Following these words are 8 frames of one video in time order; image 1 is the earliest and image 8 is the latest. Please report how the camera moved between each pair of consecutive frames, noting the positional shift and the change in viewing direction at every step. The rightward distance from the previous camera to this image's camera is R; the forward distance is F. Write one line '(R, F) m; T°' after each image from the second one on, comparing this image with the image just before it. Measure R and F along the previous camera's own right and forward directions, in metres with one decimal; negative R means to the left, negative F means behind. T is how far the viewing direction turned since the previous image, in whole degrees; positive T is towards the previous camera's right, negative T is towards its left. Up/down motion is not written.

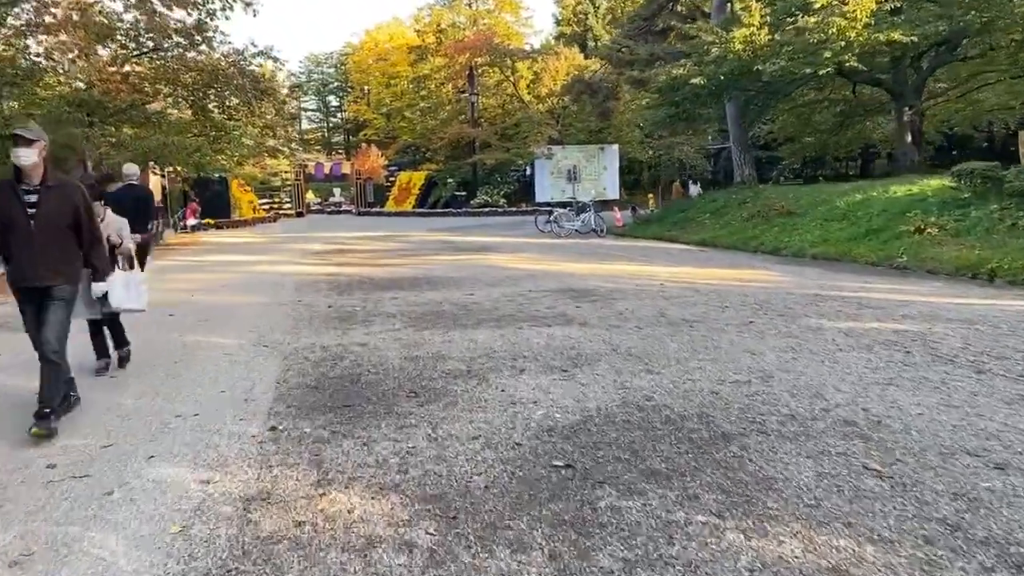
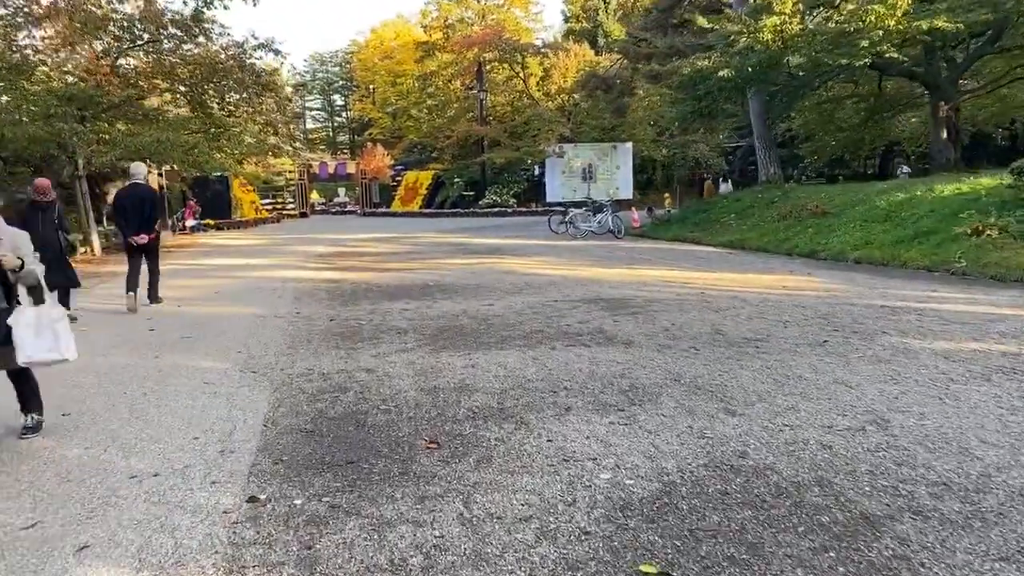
(-0.2, +1.0) m; 0°
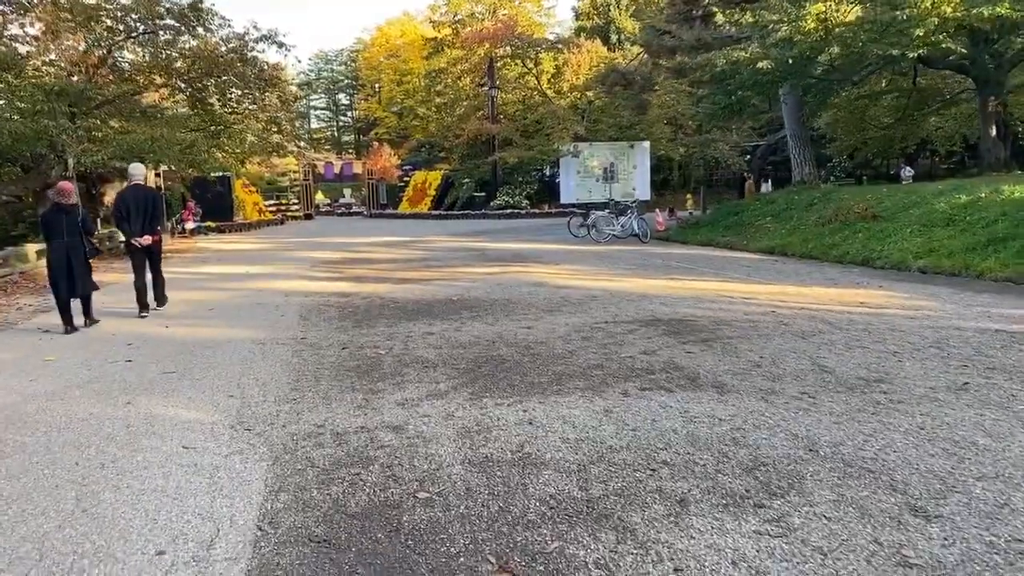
(-0.3, +1.2) m; 0°
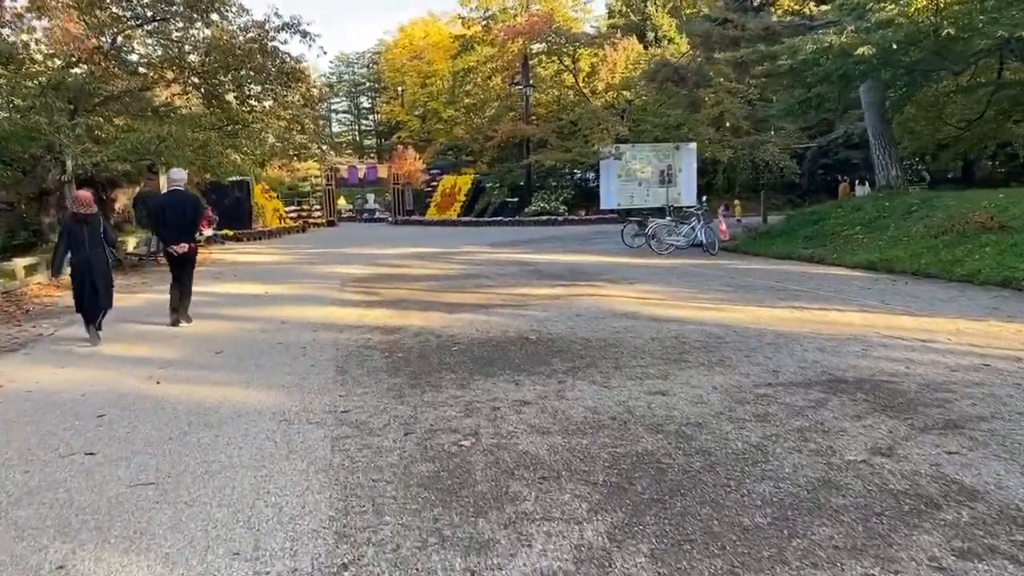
(-0.6, +2.0) m; -1°
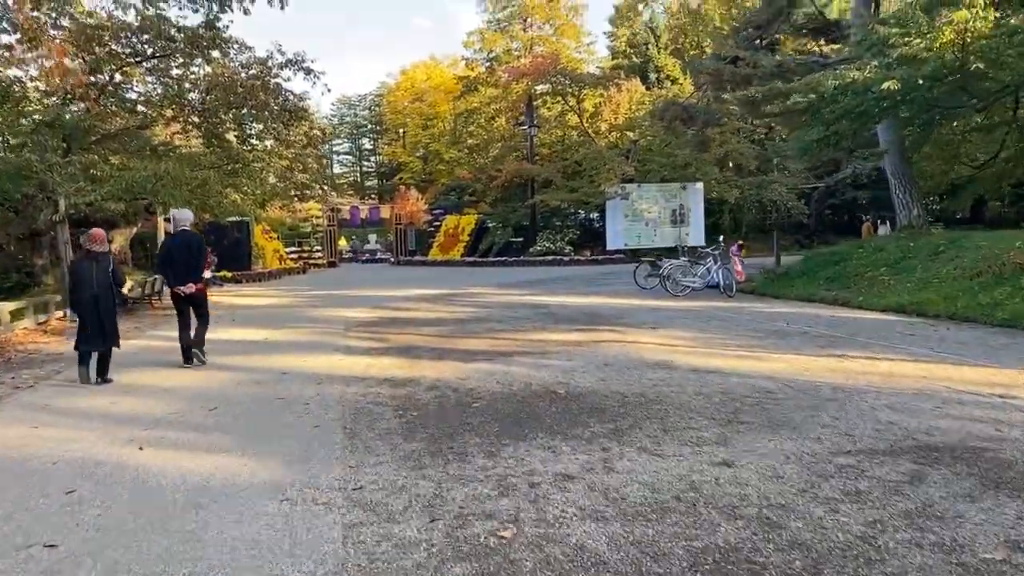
(-0.2, +0.6) m; 0°
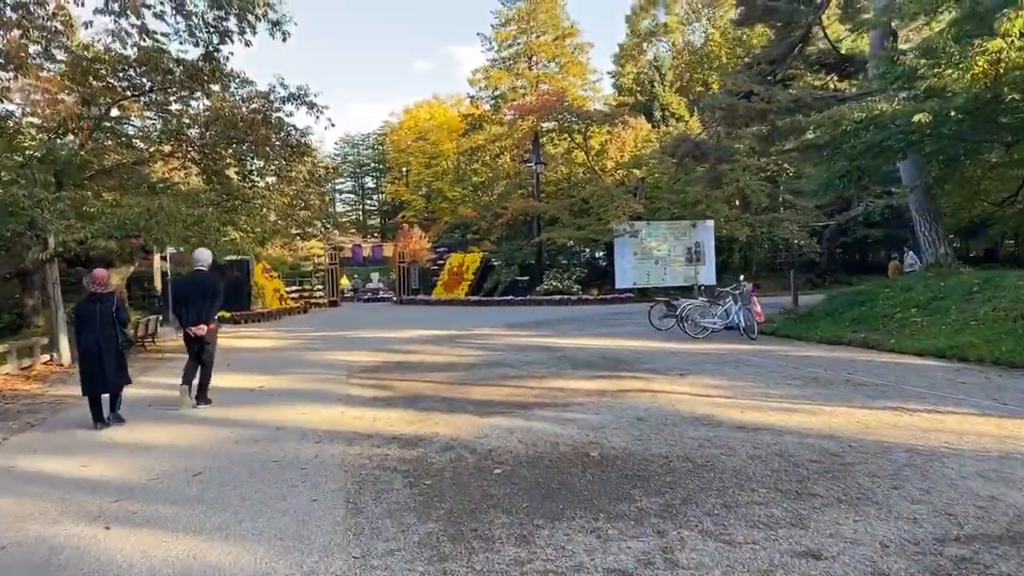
(-0.2, +0.7) m; 0°
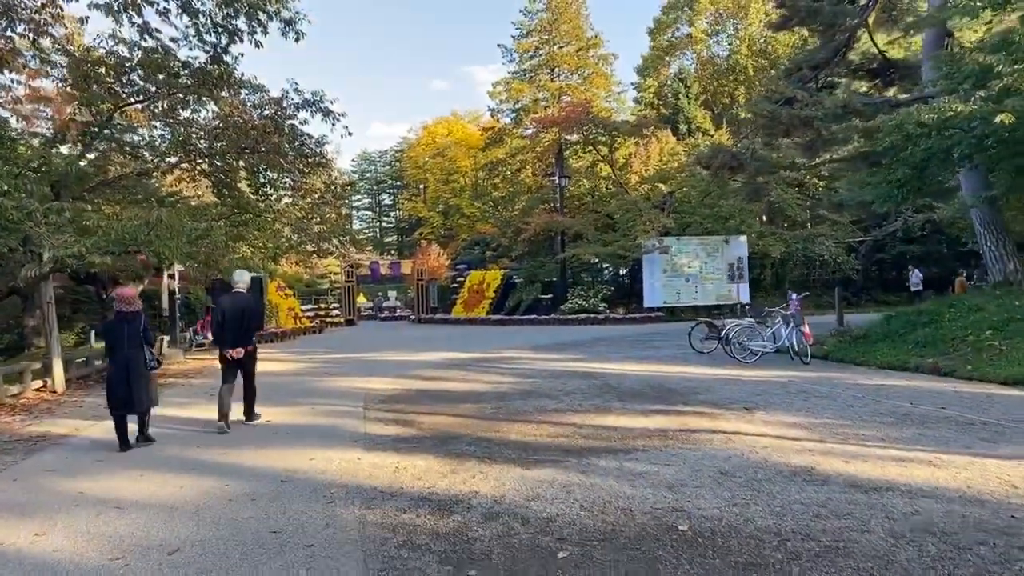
(-0.2, +1.1) m; -1°
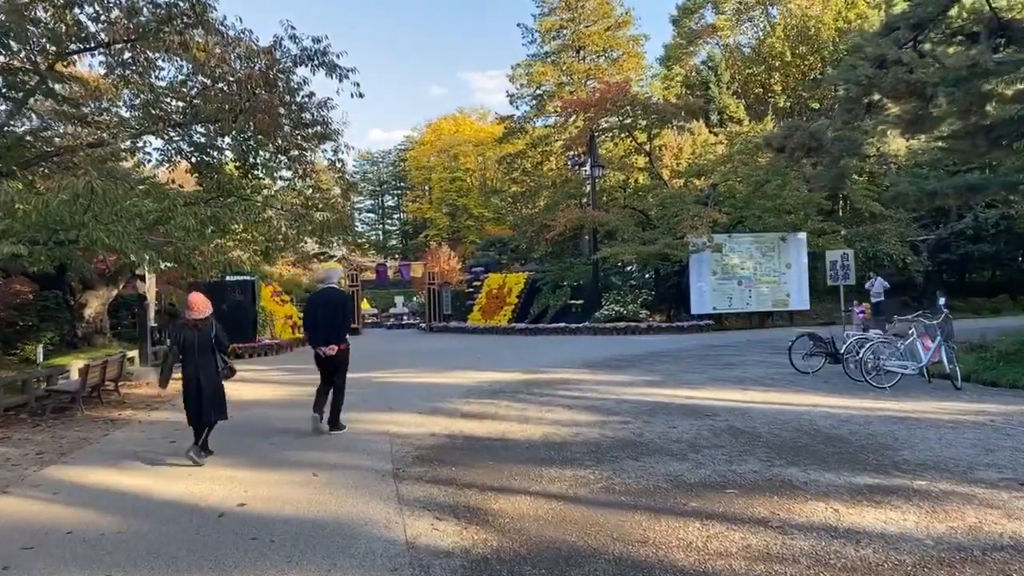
(-0.8, +3.1) m; 0°
